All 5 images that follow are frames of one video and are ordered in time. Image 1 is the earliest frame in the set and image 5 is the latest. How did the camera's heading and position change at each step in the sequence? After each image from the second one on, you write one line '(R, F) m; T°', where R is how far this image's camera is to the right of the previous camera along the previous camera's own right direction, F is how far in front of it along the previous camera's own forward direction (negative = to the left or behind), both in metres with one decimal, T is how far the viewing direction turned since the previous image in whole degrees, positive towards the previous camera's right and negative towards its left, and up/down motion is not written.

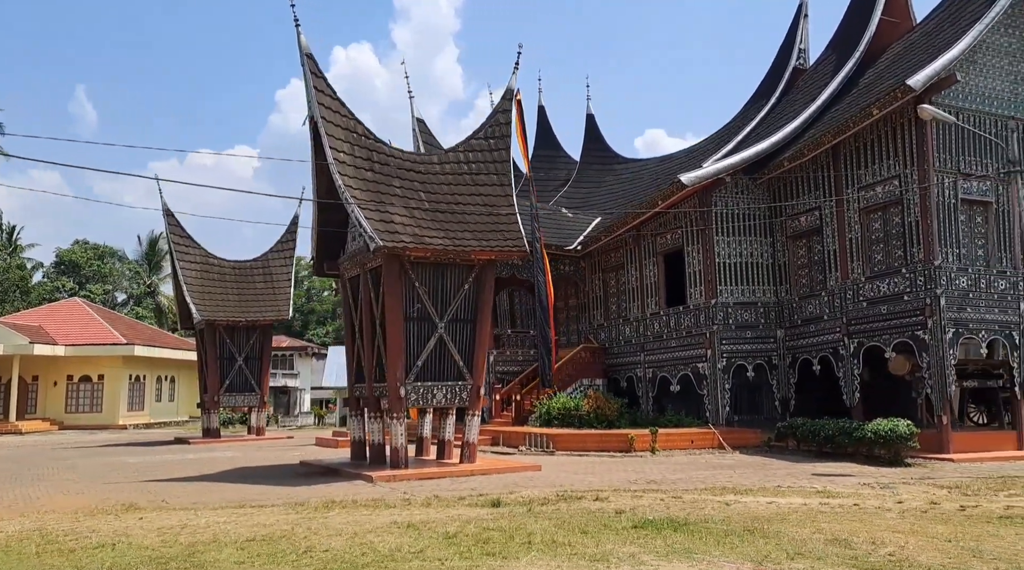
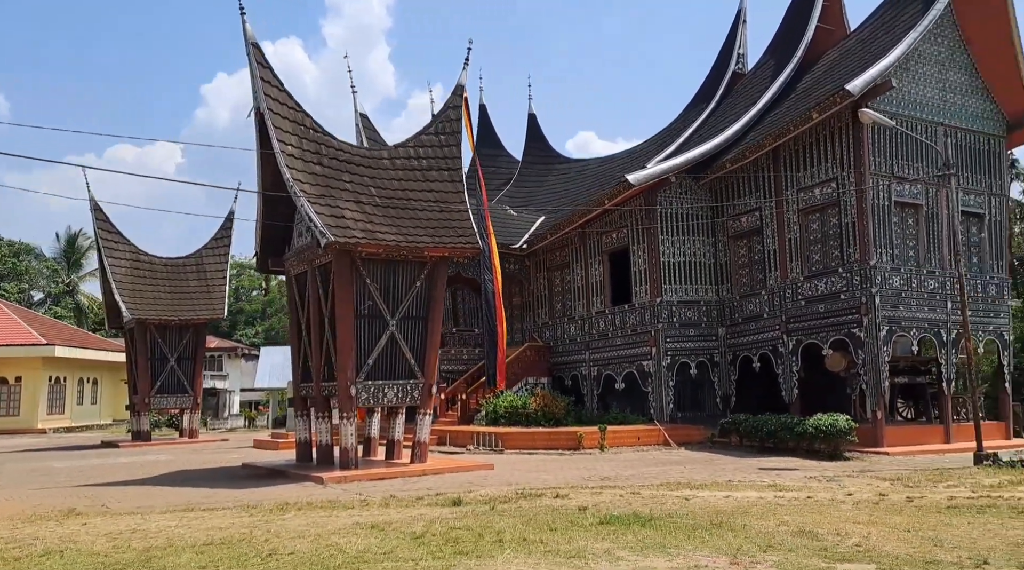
(-0.3, +0.1) m; +4°
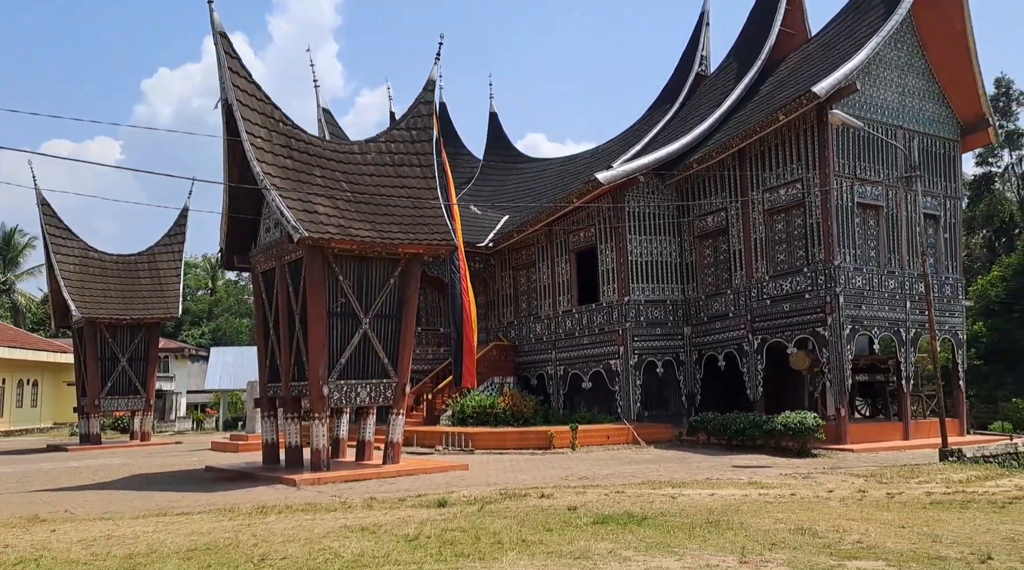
(-0.4, +0.1) m; +3°
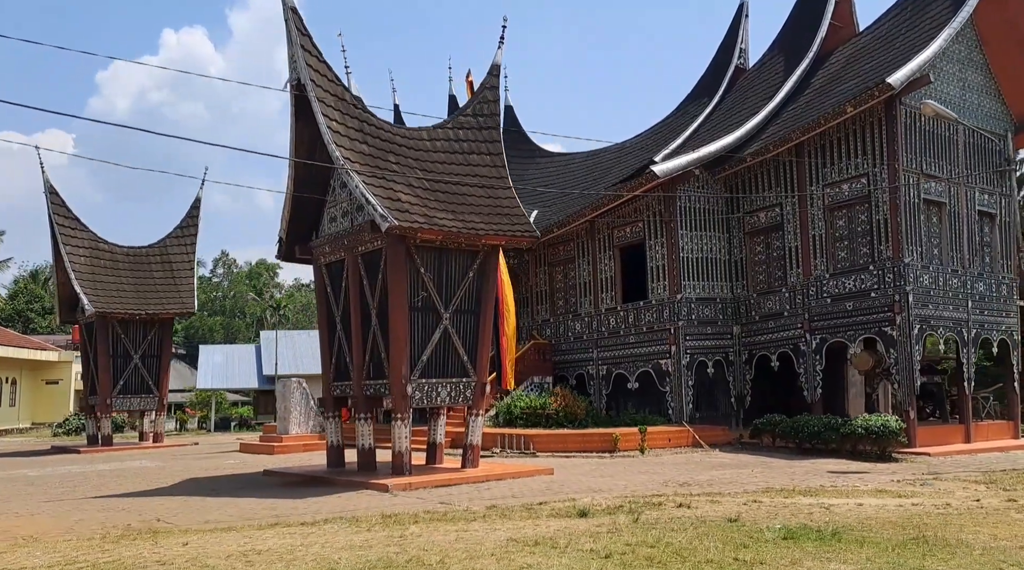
(-1.6, +0.8) m; +3°
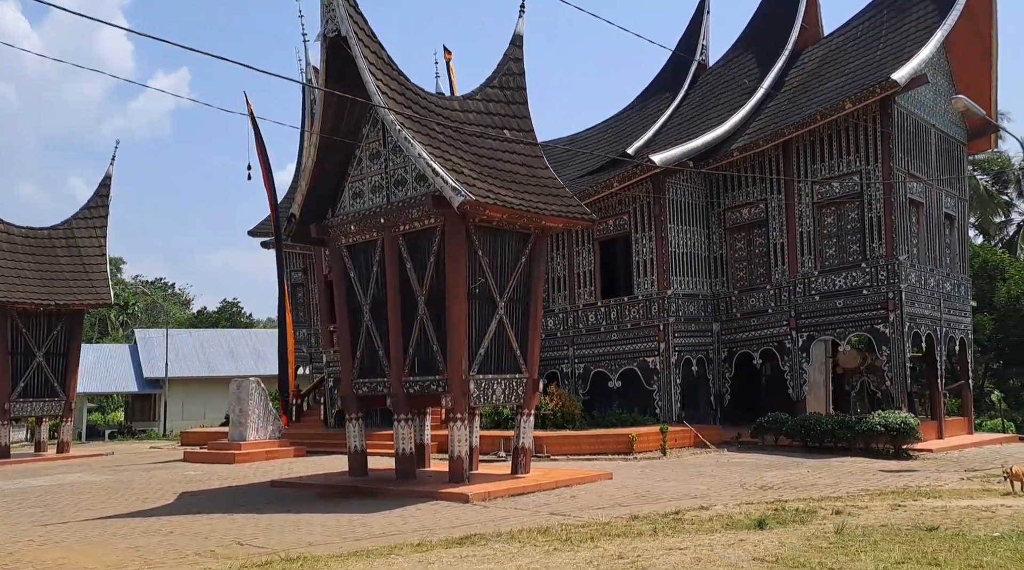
(-2.5, +1.4) m; +9°
